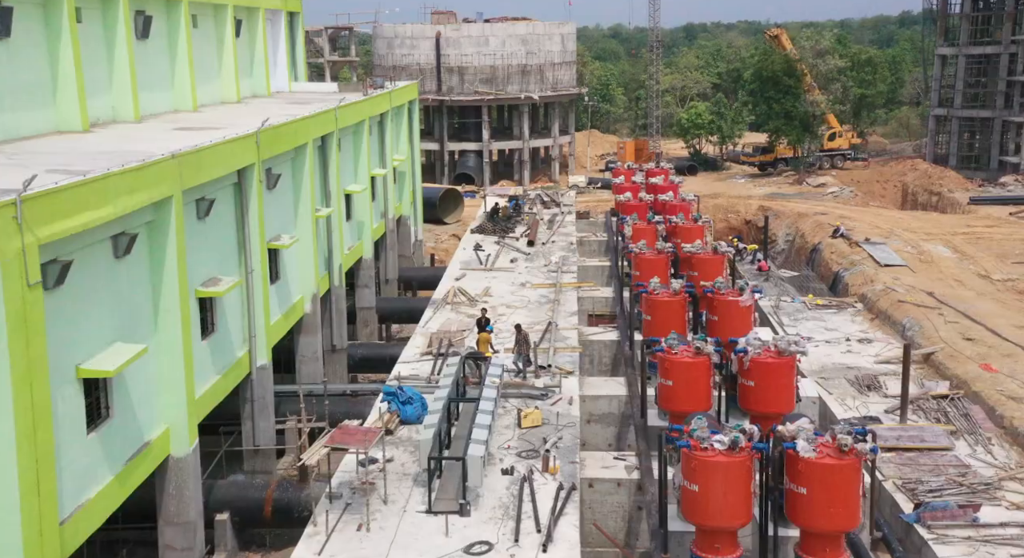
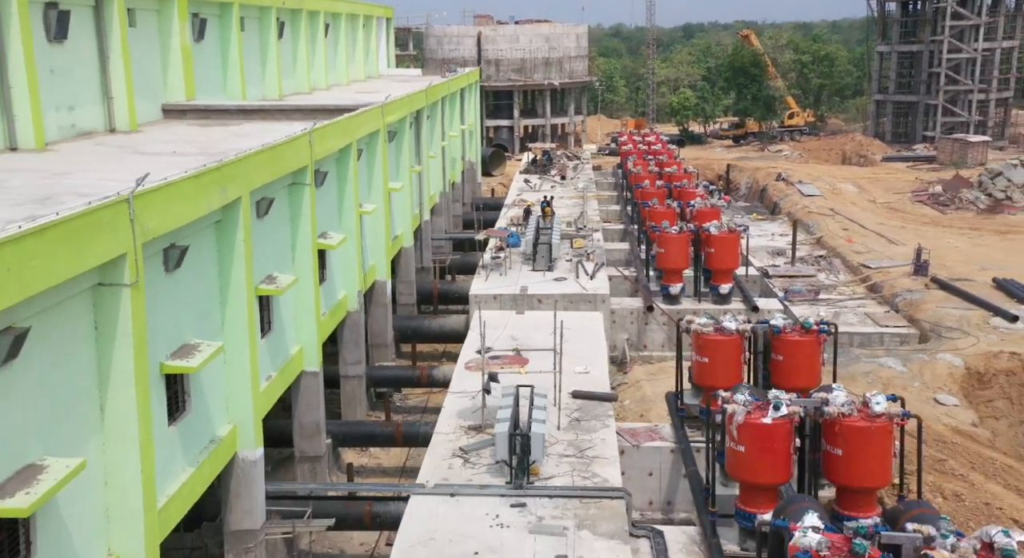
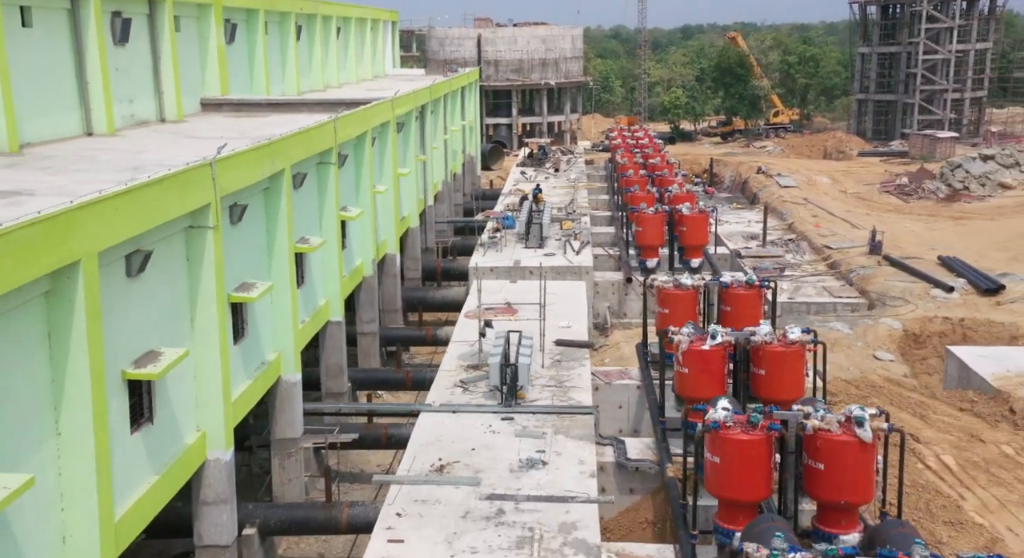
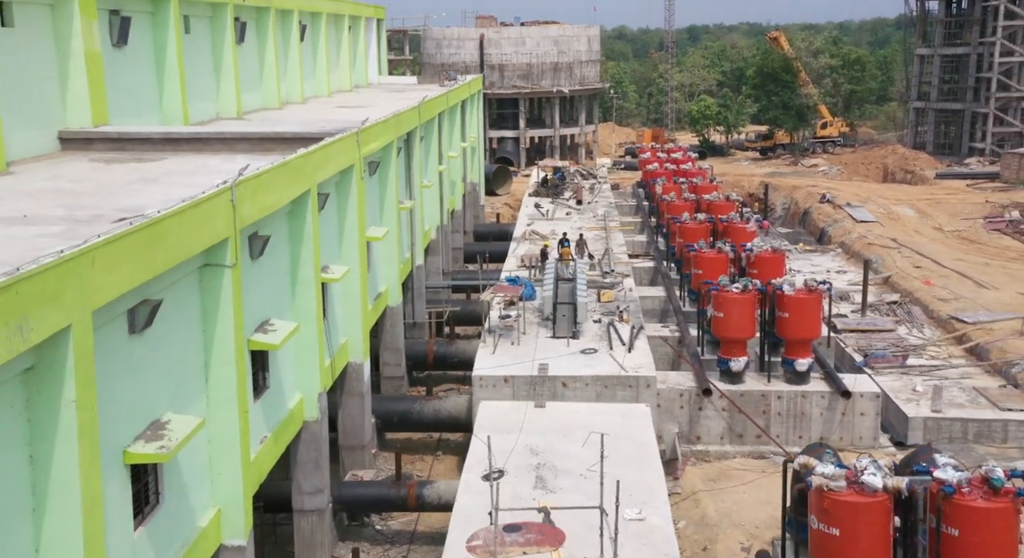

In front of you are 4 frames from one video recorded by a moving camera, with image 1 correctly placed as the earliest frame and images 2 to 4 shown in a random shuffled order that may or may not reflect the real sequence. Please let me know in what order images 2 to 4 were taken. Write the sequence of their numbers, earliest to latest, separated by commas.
4, 2, 3
